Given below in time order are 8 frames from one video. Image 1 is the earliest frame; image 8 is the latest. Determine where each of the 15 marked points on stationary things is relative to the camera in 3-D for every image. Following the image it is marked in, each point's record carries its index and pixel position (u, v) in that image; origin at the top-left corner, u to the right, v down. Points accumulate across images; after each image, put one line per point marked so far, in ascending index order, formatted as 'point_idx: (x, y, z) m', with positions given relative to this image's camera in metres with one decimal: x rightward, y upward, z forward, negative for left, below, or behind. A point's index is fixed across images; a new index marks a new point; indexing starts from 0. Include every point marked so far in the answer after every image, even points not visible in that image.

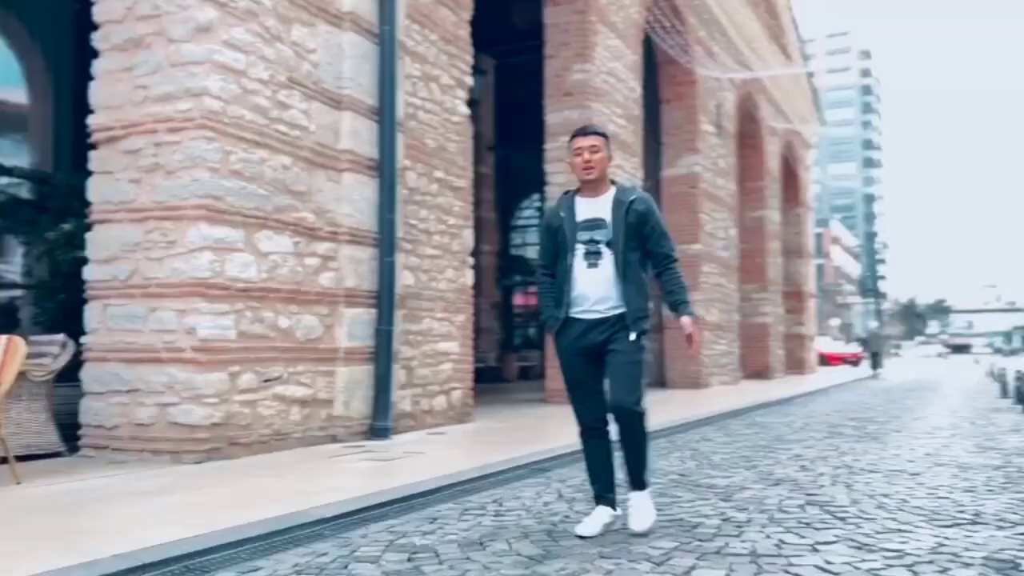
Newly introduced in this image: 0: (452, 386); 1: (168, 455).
0: (-0.7, -1.1, +10.2) m
1: (-2.7, -1.3, +7.0) m
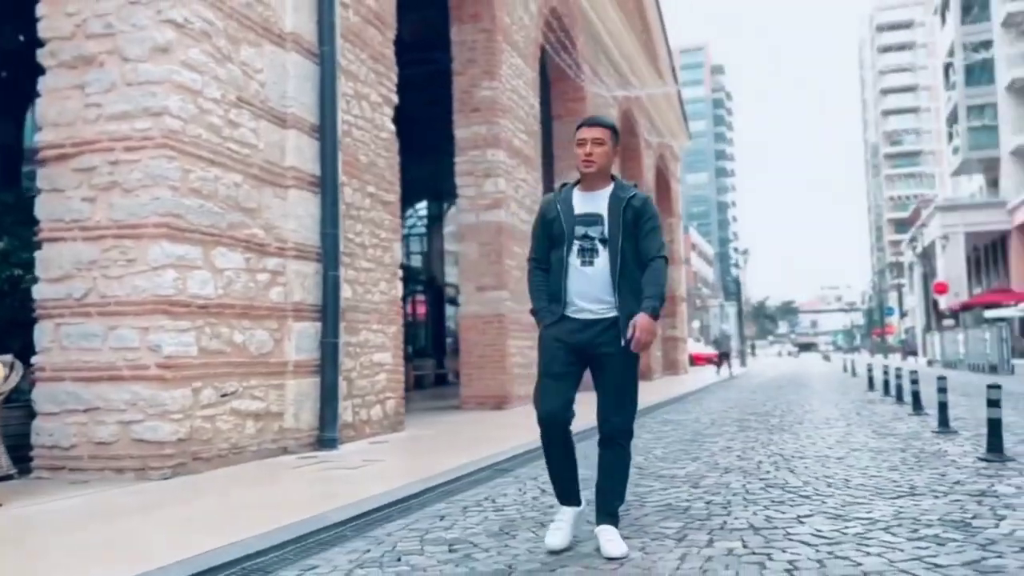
0: (-1.5, -1.3, +10.5) m
1: (-3.0, -1.4, +7.0) m
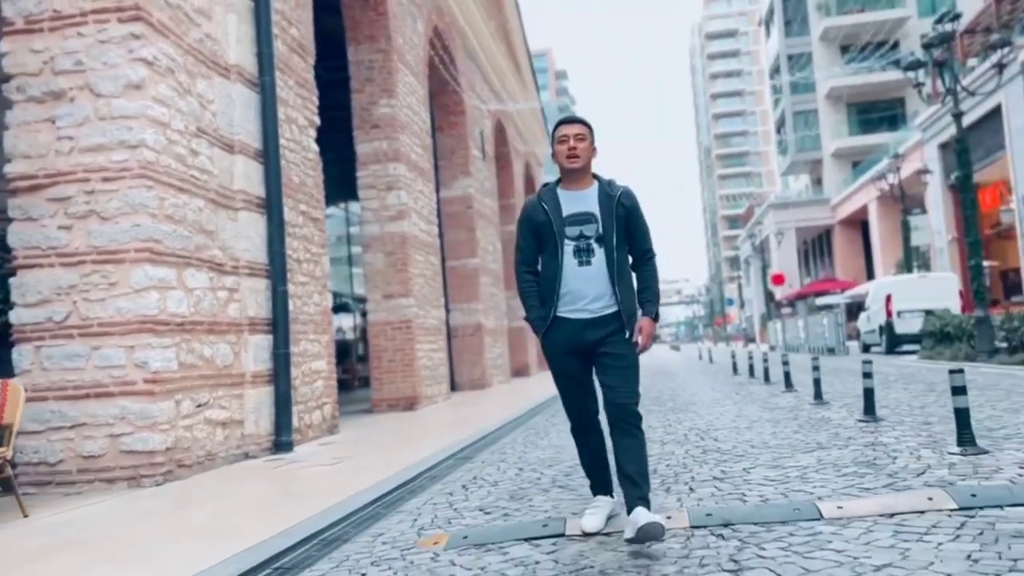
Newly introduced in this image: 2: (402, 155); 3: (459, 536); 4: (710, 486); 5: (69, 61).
0: (-2.4, -1.4, +11.2) m
1: (-3.3, -1.6, +7.5) m
2: (-2.0, +2.4, +15.8) m
3: (-0.3, -1.3, +4.6) m
4: (+1.1, -1.2, +5.3) m
5: (-3.8, +2.0, +7.8) m
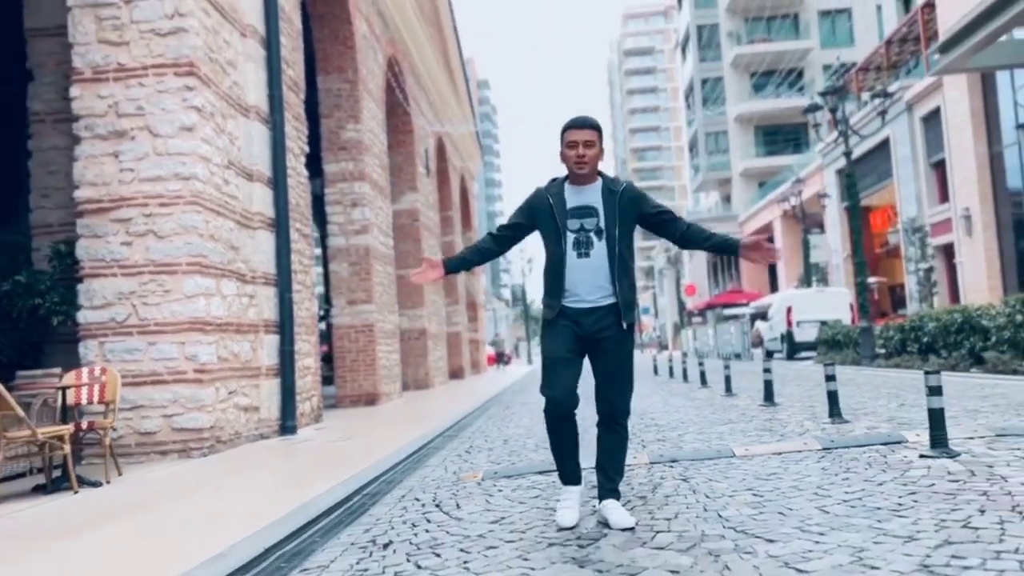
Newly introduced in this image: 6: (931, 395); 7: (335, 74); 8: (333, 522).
0: (-2.9, -1.5, +12.9) m
1: (-3.4, -1.7, +9.2) m
2: (-2.9, +2.2, +17.5) m
3: (-0.2, -1.3, +6.5) m
4: (+1.2, -1.3, +7.4) m
5: (-4.0, +1.9, +9.4) m
6: (+2.6, -0.7, +5.6) m
7: (-3.4, +4.2, +17.3) m
8: (-1.1, -1.4, +5.3) m
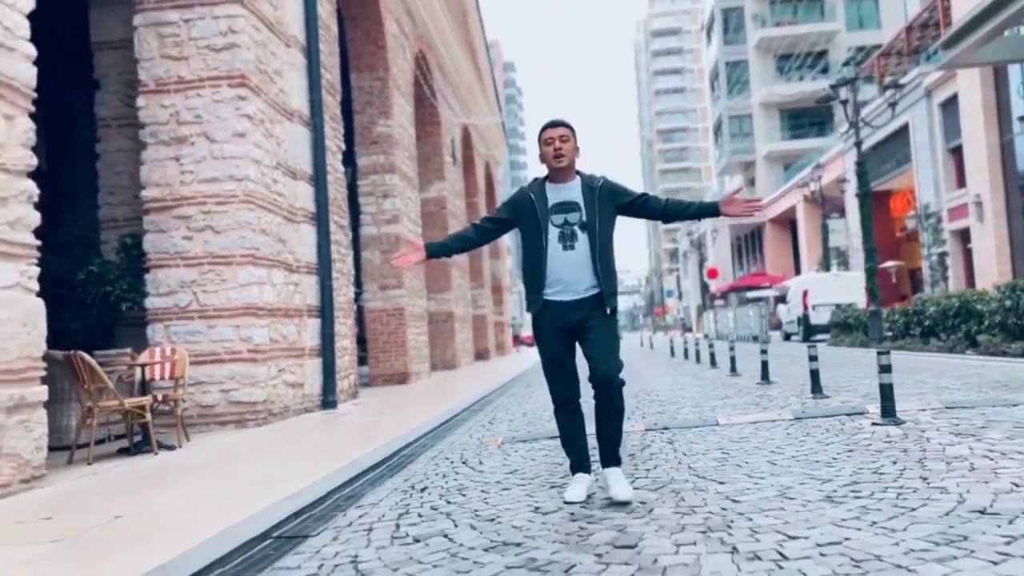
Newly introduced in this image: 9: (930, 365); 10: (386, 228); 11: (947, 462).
0: (-2.6, -1.3, +14.0) m
1: (-3.2, -1.6, +10.3) m
2: (-2.4, +2.5, +18.6) m
3: (0.0, -1.3, +7.6) m
4: (+1.3, -1.2, +8.4) m
5: (-3.8, +2.0, +10.5) m
6: (+2.7, -0.6, +6.5) m
7: (-3.0, +4.4, +18.4) m
8: (-1.0, -1.3, +6.5) m
9: (+6.0, -1.1, +12.8) m
10: (-2.6, +1.3, +18.5) m
11: (+2.3, -0.9, +4.7) m
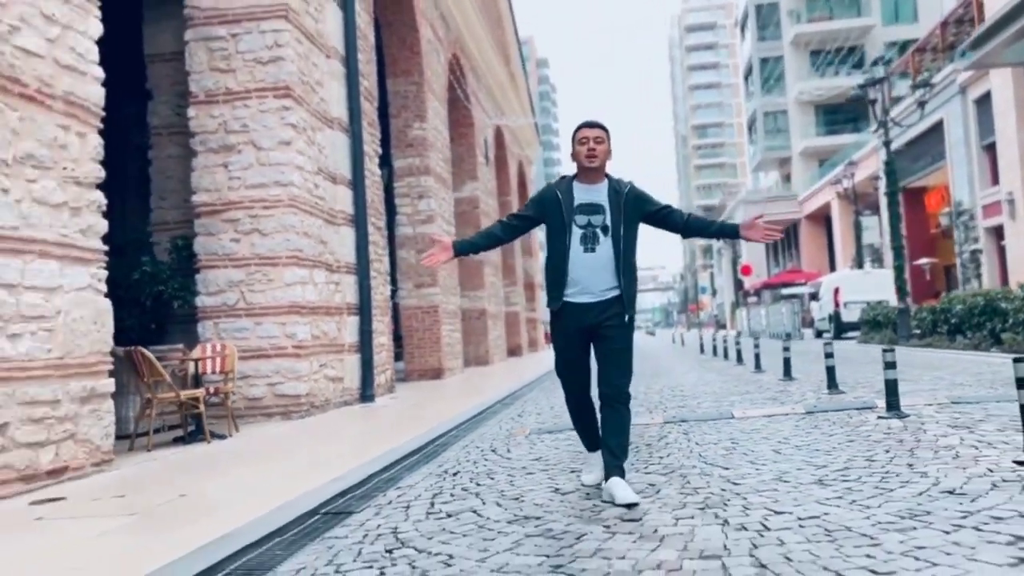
0: (-2.1, -1.3, +14.6) m
1: (-2.9, -1.6, +11.0) m
2: (-1.7, +2.6, +19.2) m
3: (+0.2, -1.3, +8.1) m
4: (+1.6, -1.2, +8.9) m
5: (-3.4, +2.0, +11.2) m
6: (+2.9, -0.6, +6.9) m
7: (-2.3, +4.5, +19.0) m
8: (-0.8, -1.4, +7.0) m
9: (+6.4, -1.1, +13.1) m
10: (-1.9, +1.3, +19.1) m
11: (+2.4, -0.9, +5.1) m
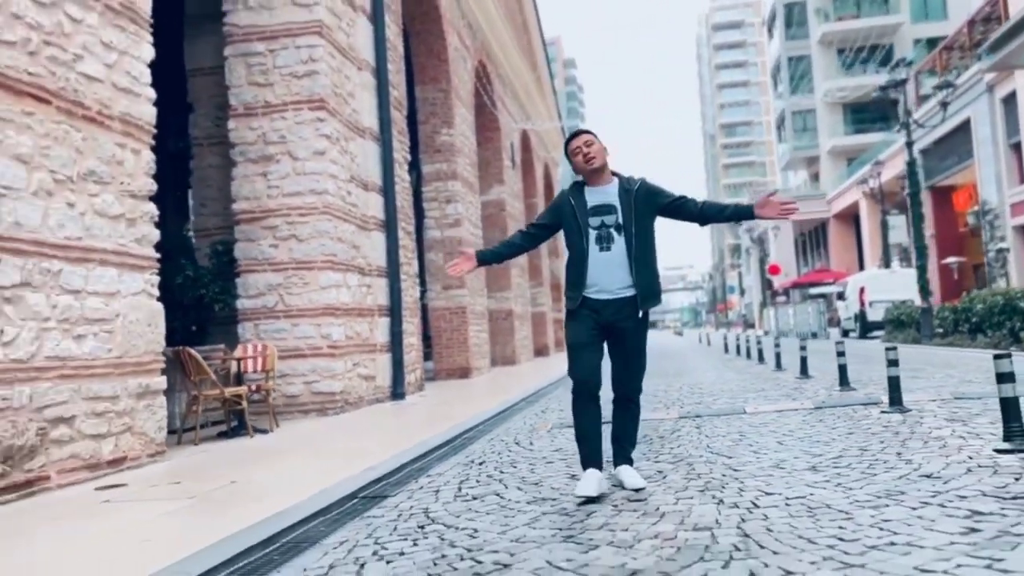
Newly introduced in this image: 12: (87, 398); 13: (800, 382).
0: (-1.6, -1.3, +15.2) m
1: (-2.5, -1.6, +11.5) m
2: (-1.2, +2.5, +19.7) m
3: (+0.4, -1.3, +8.6) m
4: (+1.8, -1.2, +9.3) m
5: (-3.1, +2.0, +11.7) m
6: (+3.1, -0.6, +7.3) m
7: (-1.8, +4.4, +19.5) m
8: (-0.6, -1.4, +7.5) m
9: (+6.8, -1.1, +13.3) m
10: (-1.4, +1.3, +19.7) m
11: (+2.6, -0.9, +5.5) m
12: (-3.1, -0.8, +6.5) m
13: (+3.6, -1.2, +11.2) m
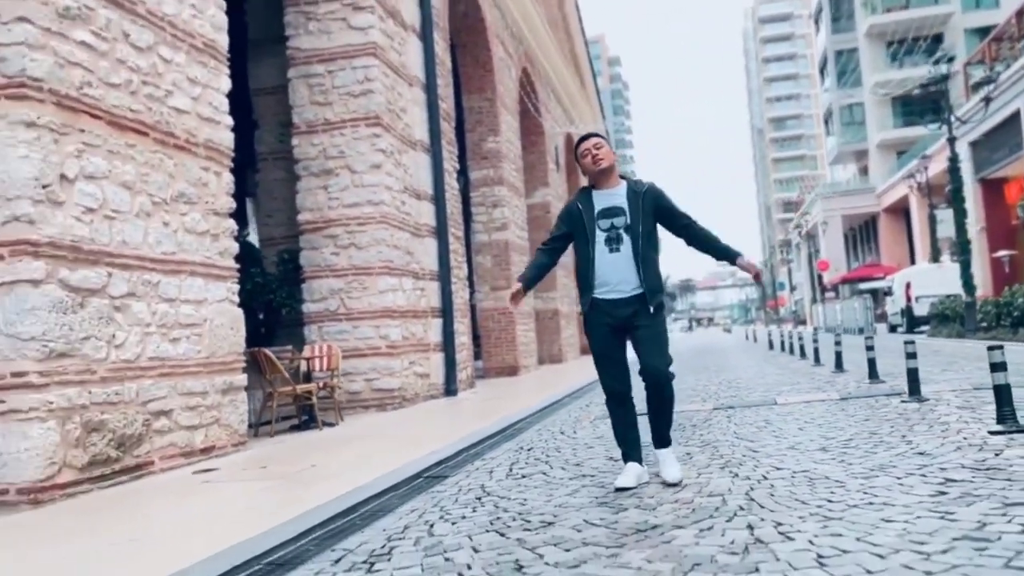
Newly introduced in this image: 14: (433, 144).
0: (-0.8, -1.4, +16.0) m
1: (-1.9, -1.7, +12.4) m
2: (-0.2, +2.5, +20.5) m
3: (+0.9, -1.3, +9.3) m
4: (+2.4, -1.2, +9.9) m
5: (-2.5, +1.9, +12.6) m
6: (+3.5, -0.6, +7.9) m
7: (-0.8, +4.4, +20.3) m
8: (-0.1, -1.4, +8.2) m
9: (+7.5, -1.0, +13.7) m
10: (-0.3, +1.2, +20.4) m
11: (+2.9, -0.9, +6.1) m
12: (-2.7, -0.9, +7.4) m
13: (+4.2, -1.1, +11.7) m
14: (-1.3, +2.4, +14.6) m
